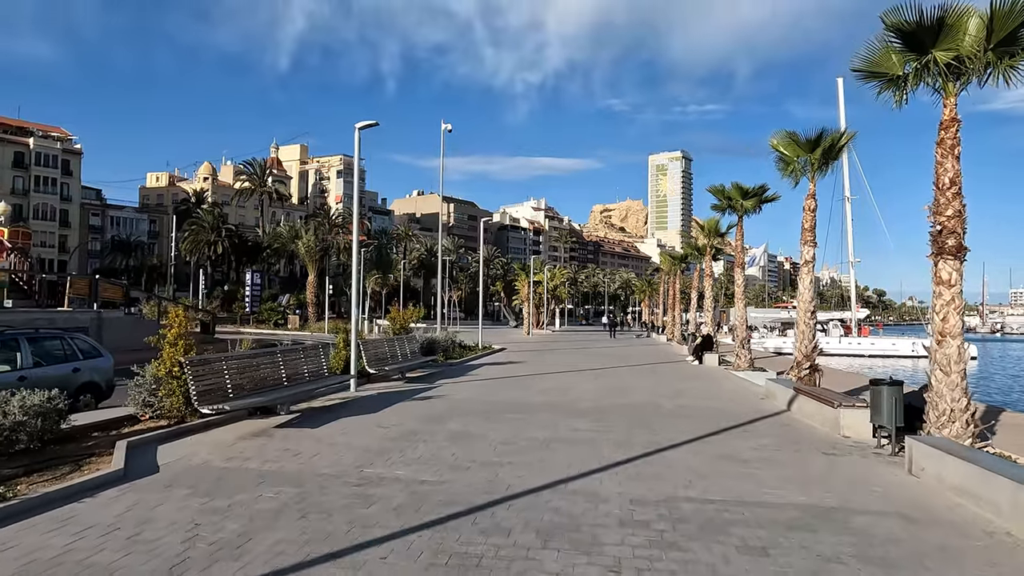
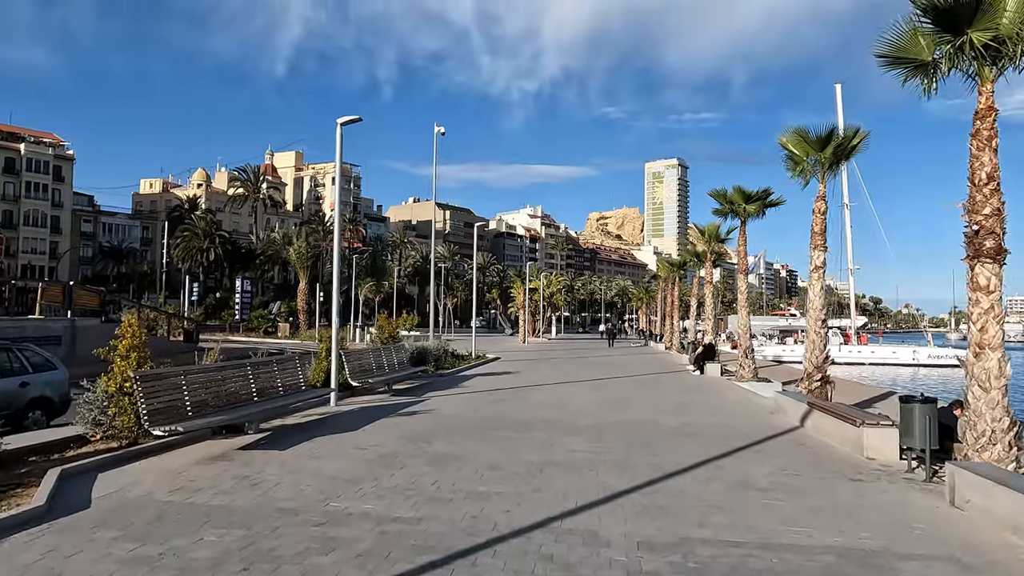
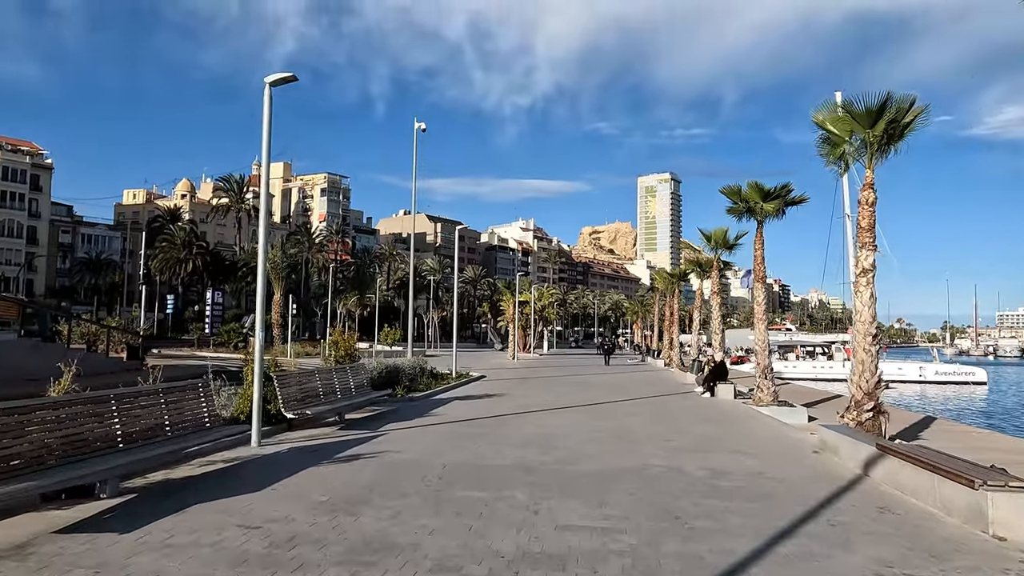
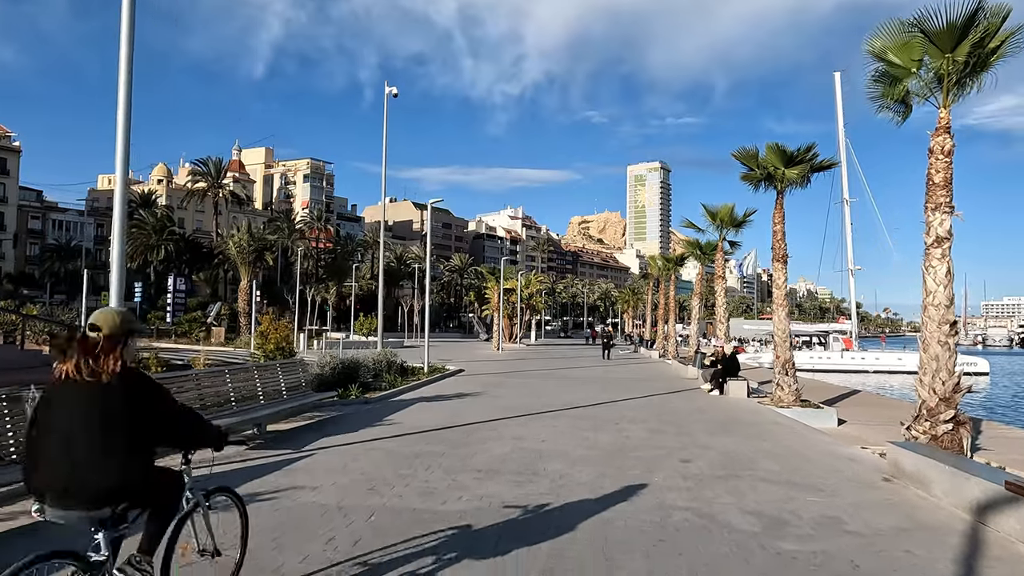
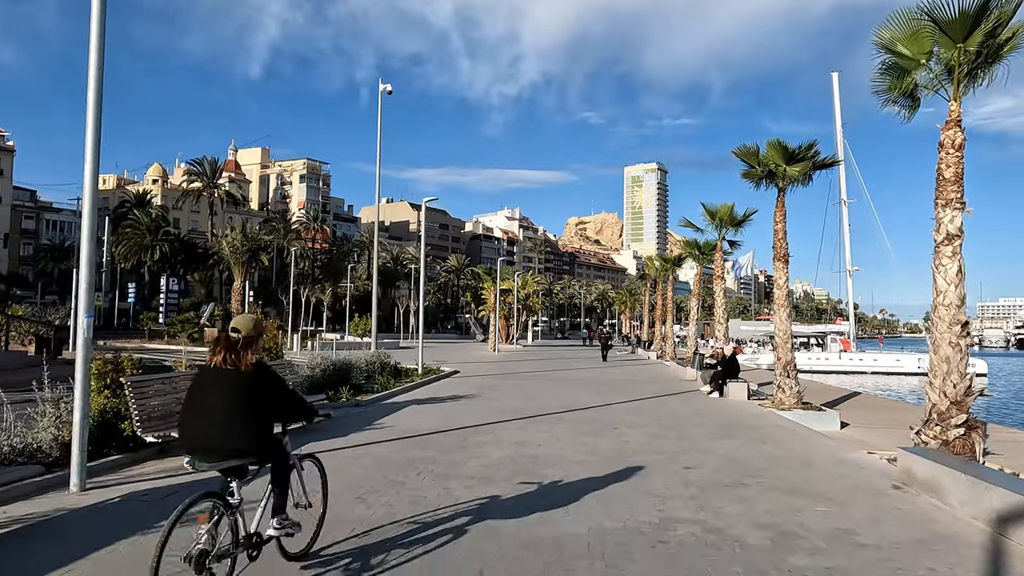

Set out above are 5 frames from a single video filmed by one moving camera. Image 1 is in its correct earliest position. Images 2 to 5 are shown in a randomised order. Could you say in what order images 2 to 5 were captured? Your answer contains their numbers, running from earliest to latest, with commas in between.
2, 3, 4, 5
